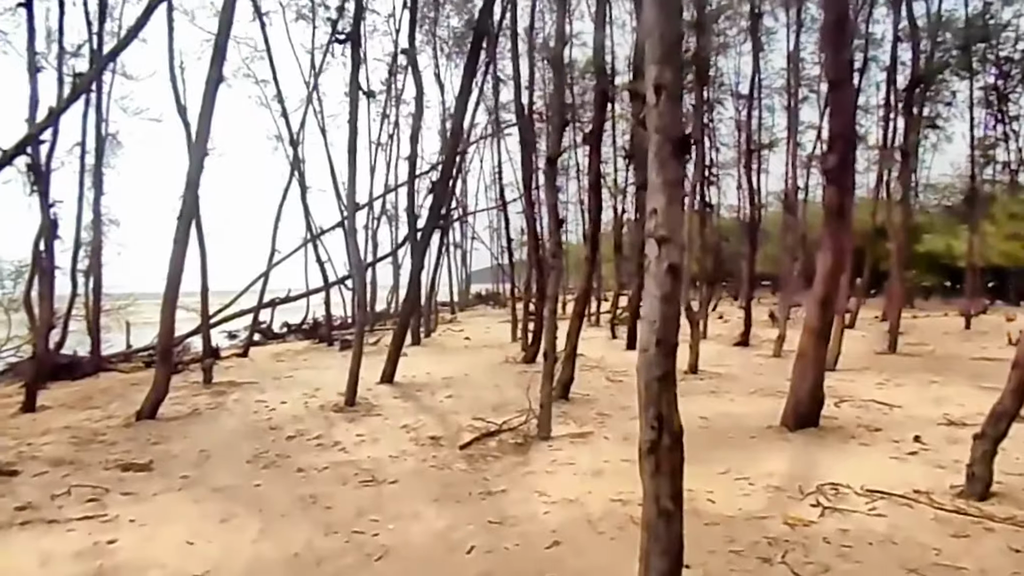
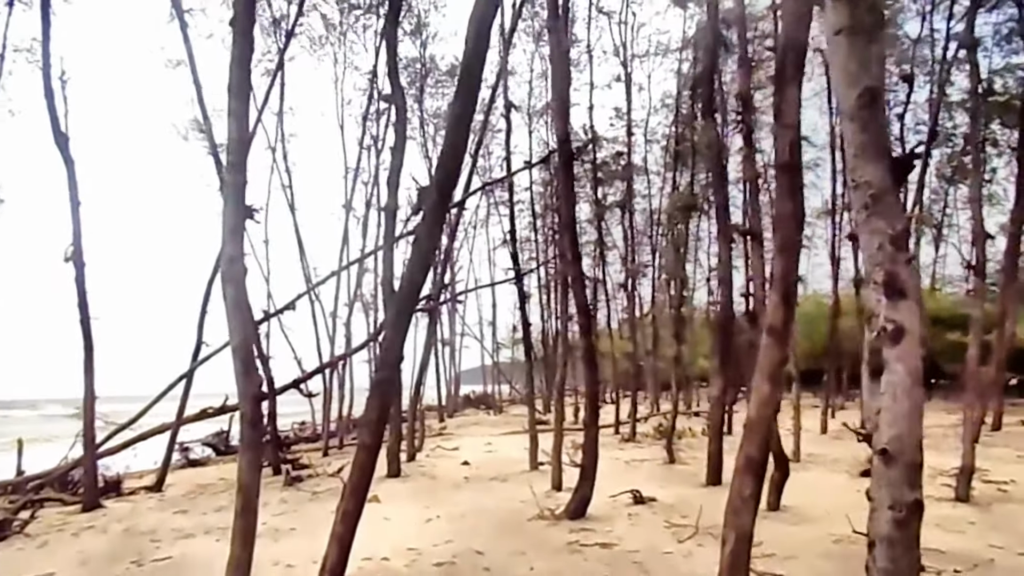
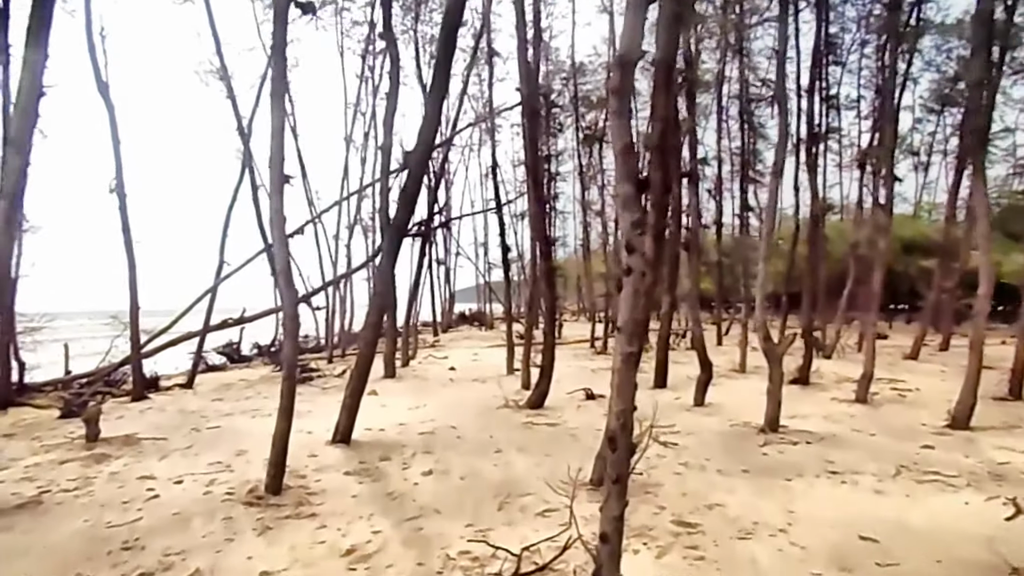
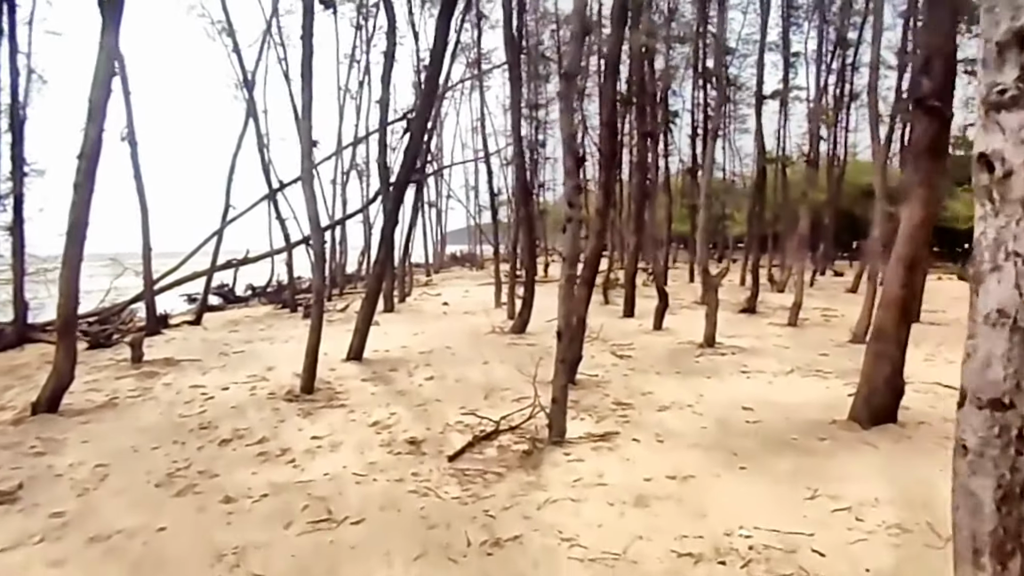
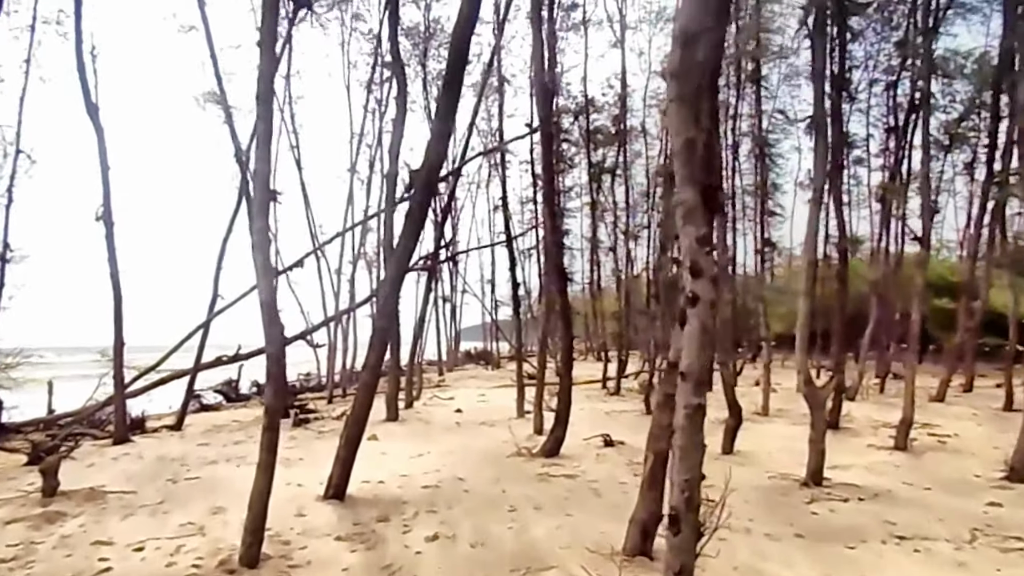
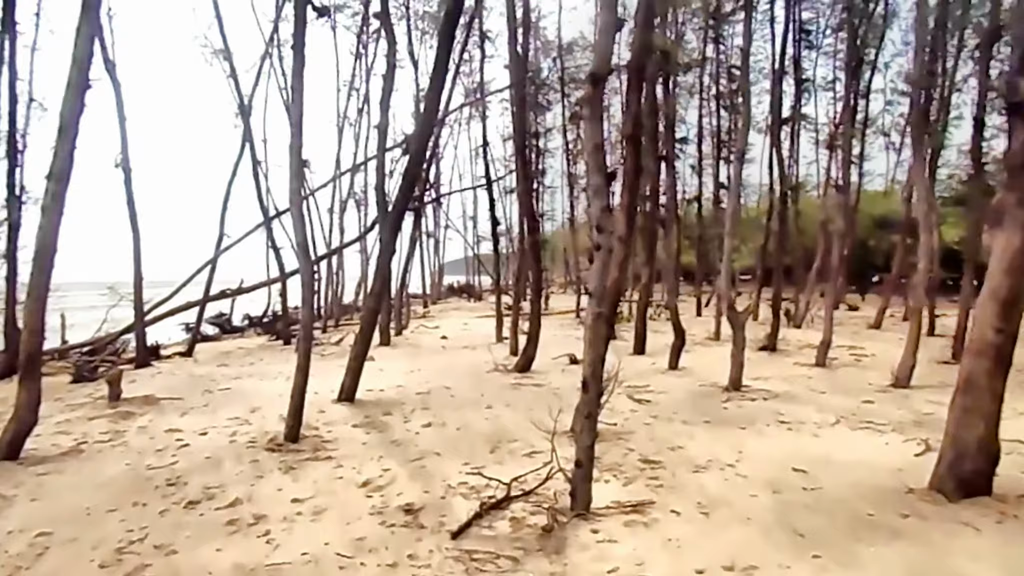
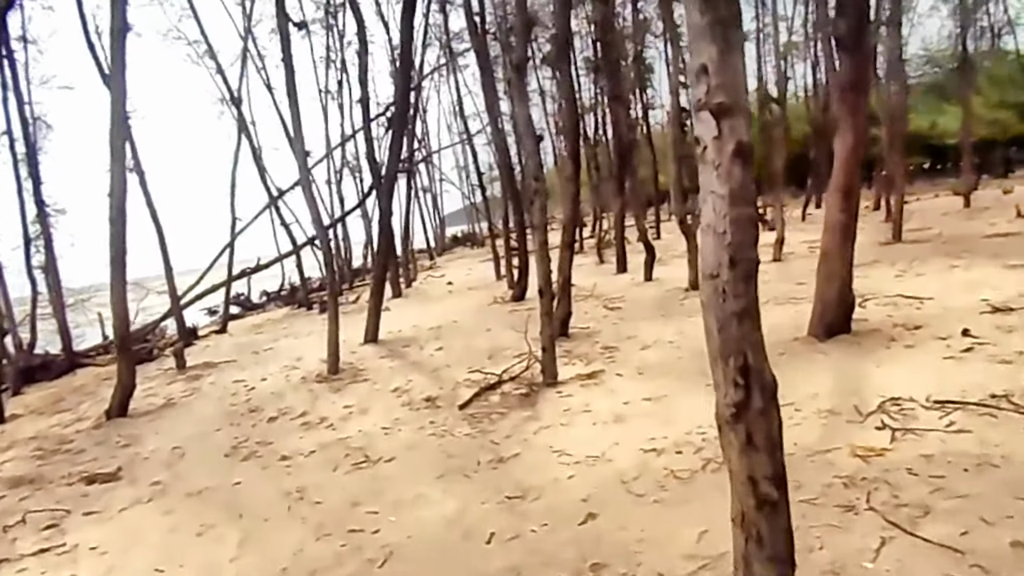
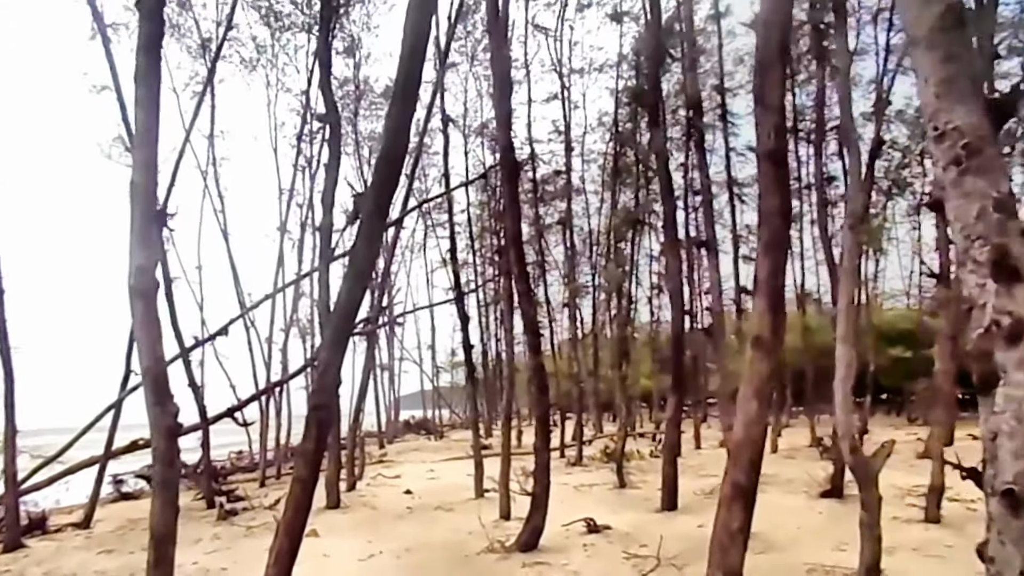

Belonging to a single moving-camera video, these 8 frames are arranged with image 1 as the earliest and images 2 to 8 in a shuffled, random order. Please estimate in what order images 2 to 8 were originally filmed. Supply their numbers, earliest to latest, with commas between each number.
7, 4, 6, 3, 5, 2, 8
